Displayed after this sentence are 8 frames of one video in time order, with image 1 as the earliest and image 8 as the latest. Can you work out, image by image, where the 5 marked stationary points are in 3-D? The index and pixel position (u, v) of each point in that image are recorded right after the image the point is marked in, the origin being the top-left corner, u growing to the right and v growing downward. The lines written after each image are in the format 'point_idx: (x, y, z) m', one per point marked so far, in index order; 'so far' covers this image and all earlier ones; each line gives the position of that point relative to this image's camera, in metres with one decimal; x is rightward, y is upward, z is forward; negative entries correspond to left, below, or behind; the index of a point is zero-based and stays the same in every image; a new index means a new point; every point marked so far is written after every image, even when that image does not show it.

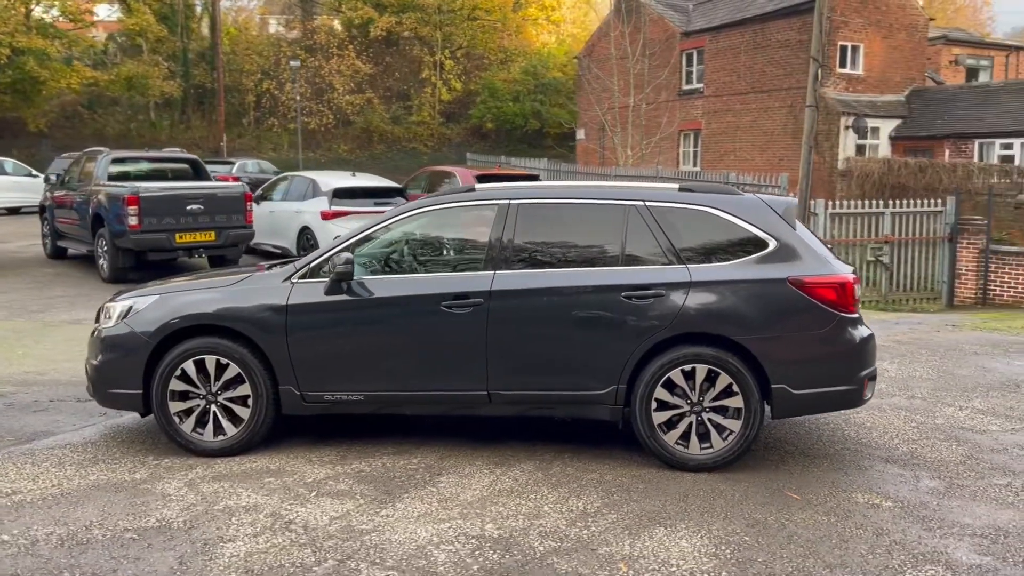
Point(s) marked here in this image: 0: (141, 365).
0: (-2.2, -0.4, +5.1) m
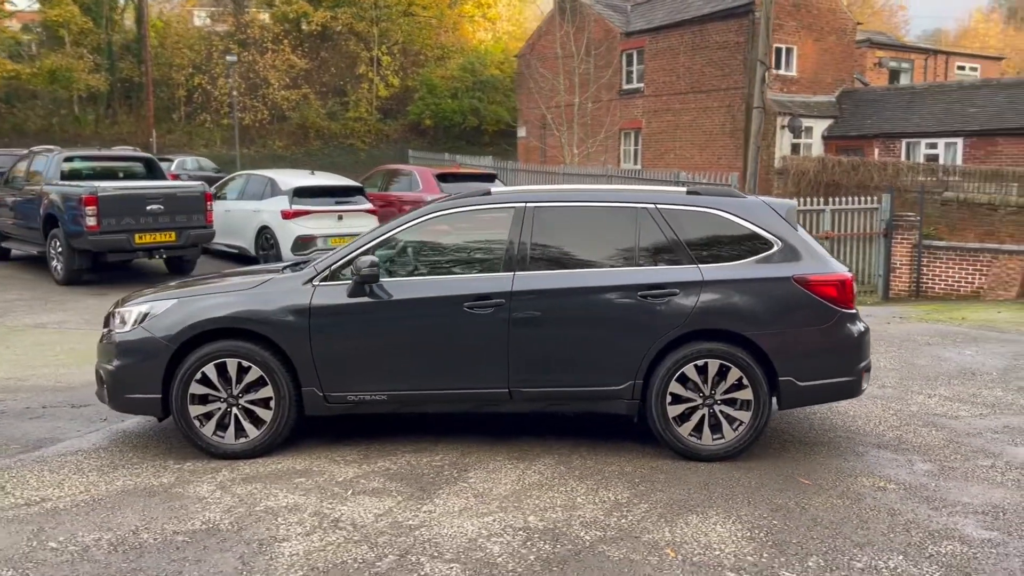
0: (-2.1, -0.5, +5.1) m
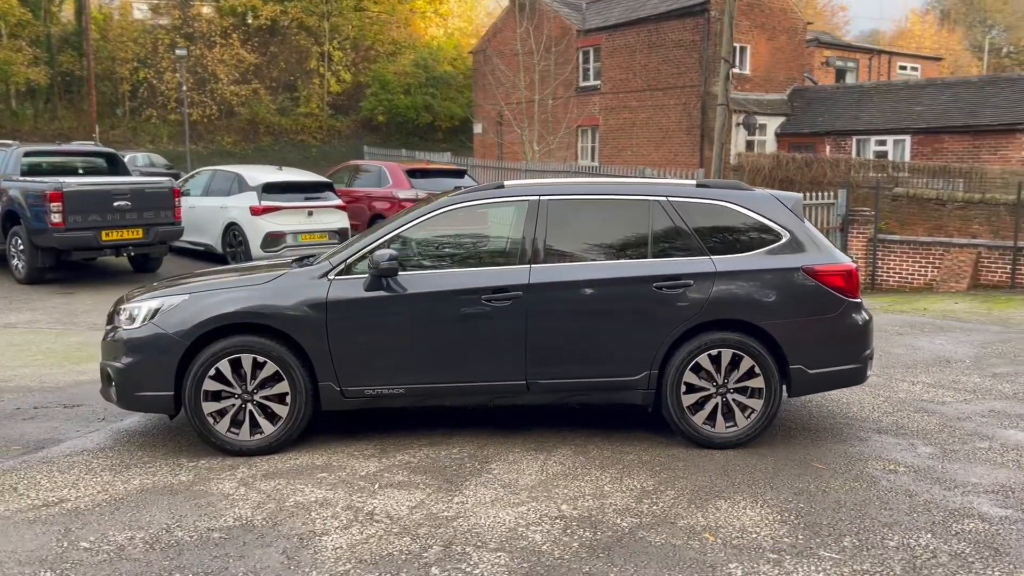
0: (-2.0, -0.4, +5.0) m
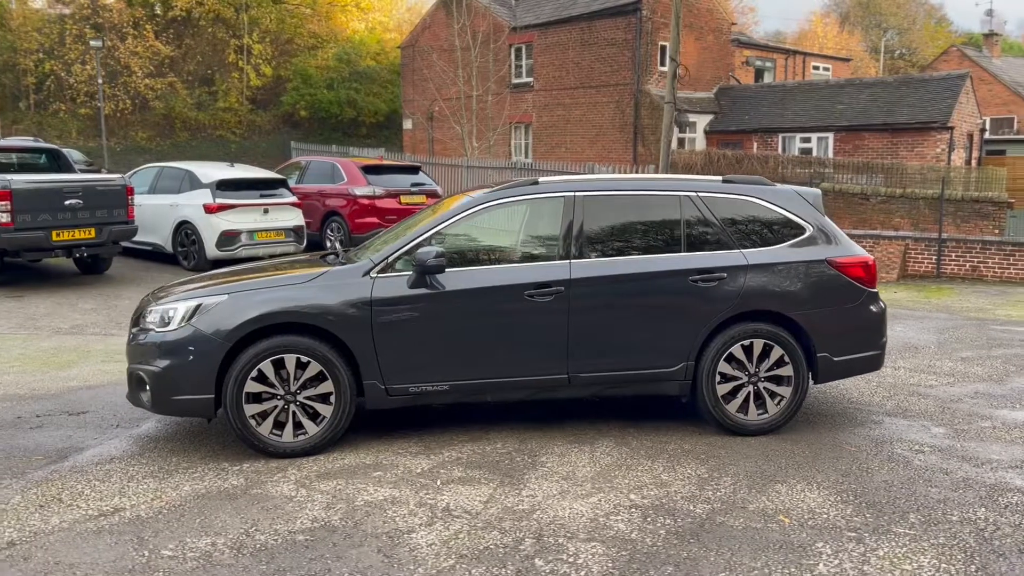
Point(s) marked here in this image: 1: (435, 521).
0: (-1.7, -0.4, +4.9) m
1: (-0.4, -1.1, +4.0) m
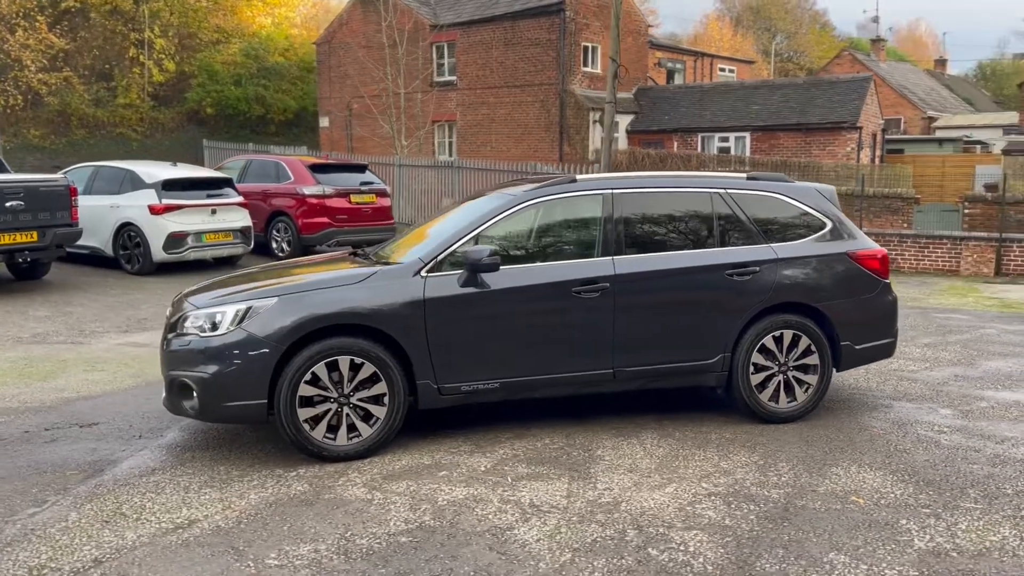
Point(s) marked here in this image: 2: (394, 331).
0: (-1.4, -0.5, +4.8) m
1: (+0.1, -1.1, +4.0) m
2: (-0.7, -0.3, +4.9) m
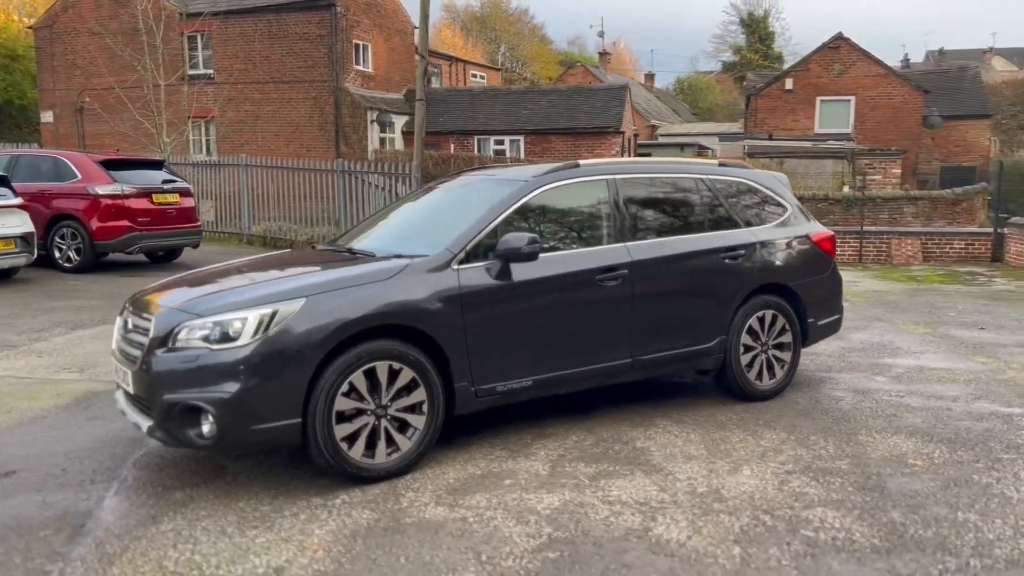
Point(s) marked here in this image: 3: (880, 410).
0: (-1.0, -0.4, +4.1) m
1: (+0.6, -1.0, +3.8) m
2: (-0.4, -0.2, +4.4) m
3: (+2.4, -0.8, +5.6) m
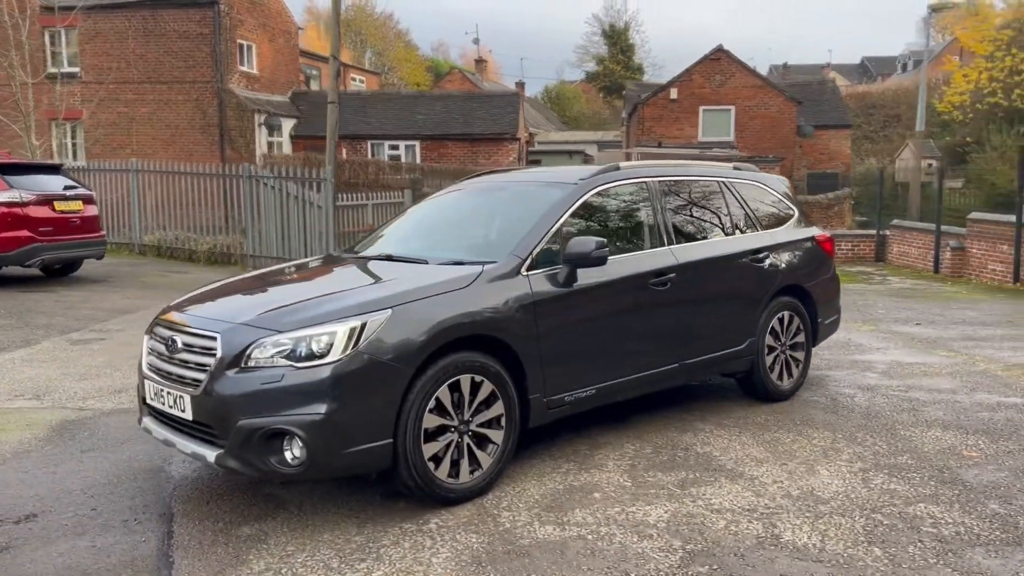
0: (-0.5, -0.5, +3.8) m
1: (+1.1, -1.0, +3.8) m
2: (0.0, -0.3, +4.2) m
3: (+2.6, -0.8, +5.8) m
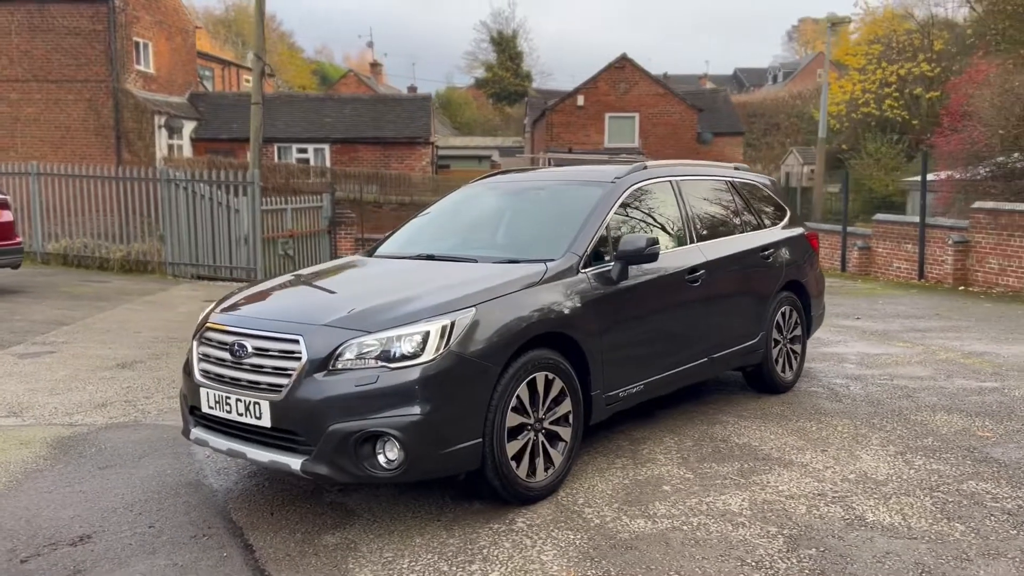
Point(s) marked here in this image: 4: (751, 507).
0: (-0.1, -0.5, +3.7) m
1: (+1.5, -1.0, +3.9) m
2: (+0.3, -0.2, +4.2) m
3: (+2.7, -0.7, +6.1) m
4: (+1.1, -1.0, +3.9) m
